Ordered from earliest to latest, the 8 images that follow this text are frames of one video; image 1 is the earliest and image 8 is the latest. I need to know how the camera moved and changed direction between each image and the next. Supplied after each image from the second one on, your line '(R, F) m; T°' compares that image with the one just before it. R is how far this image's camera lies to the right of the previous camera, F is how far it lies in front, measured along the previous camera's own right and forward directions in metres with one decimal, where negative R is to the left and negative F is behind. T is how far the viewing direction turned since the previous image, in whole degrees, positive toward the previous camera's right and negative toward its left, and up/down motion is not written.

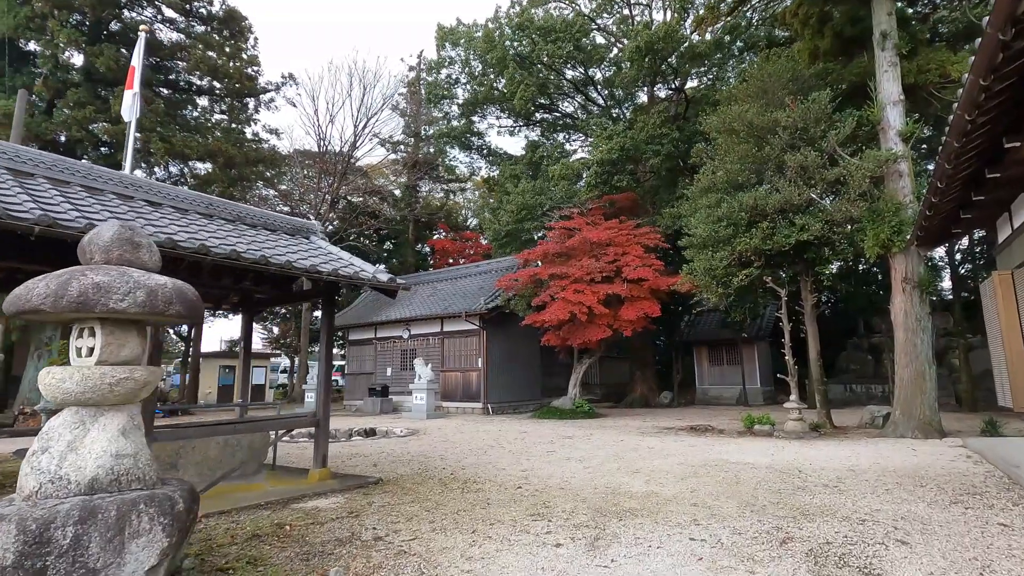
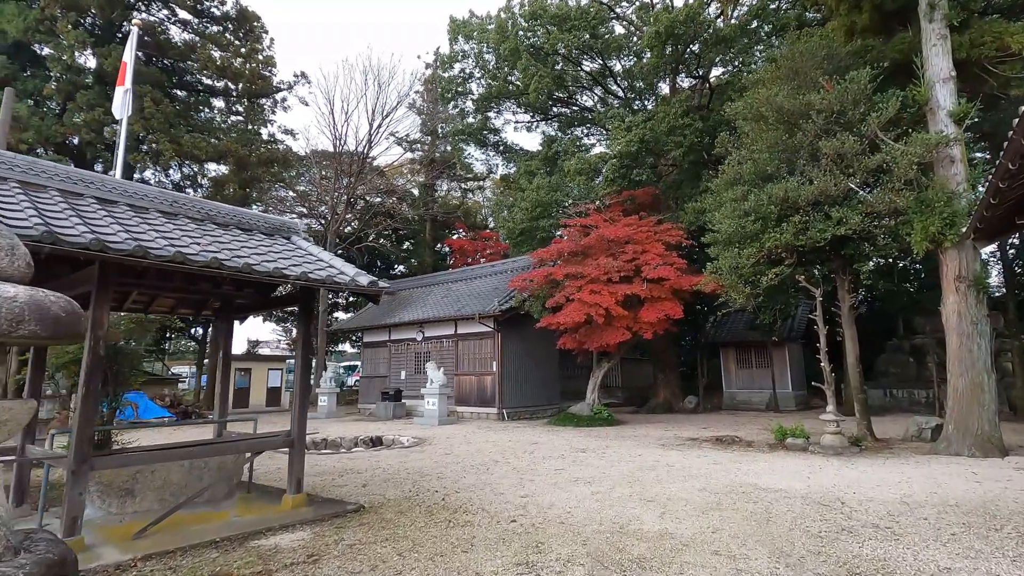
(+0.2, +0.6) m; -3°
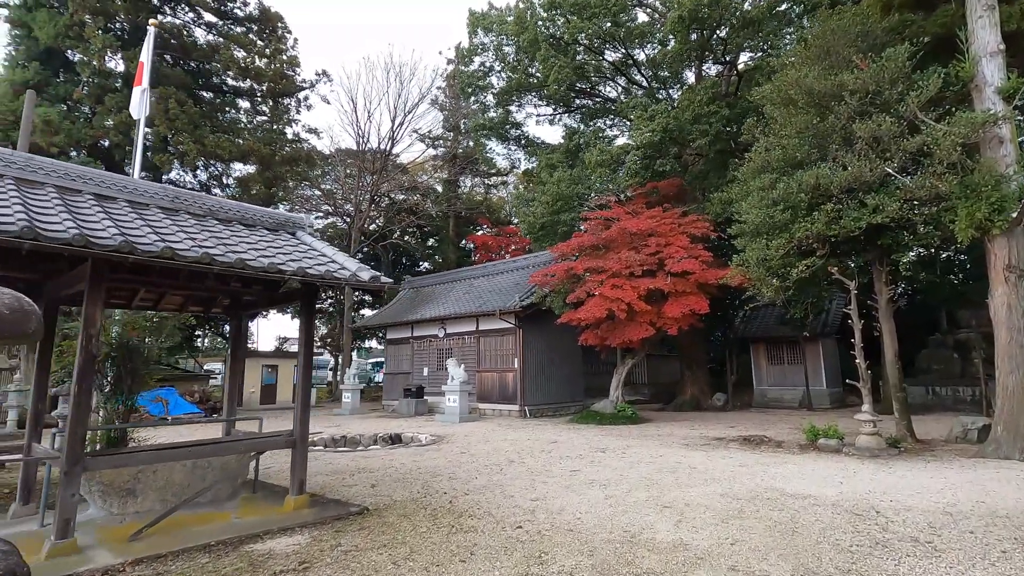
(+0.2, +0.2) m; -3°
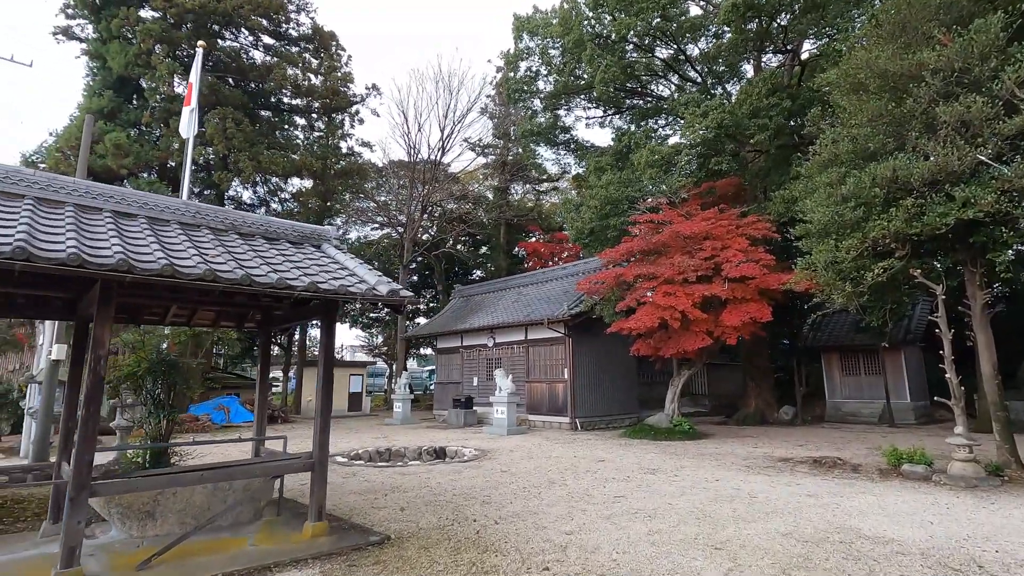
(+0.2, +0.4) m; -6°
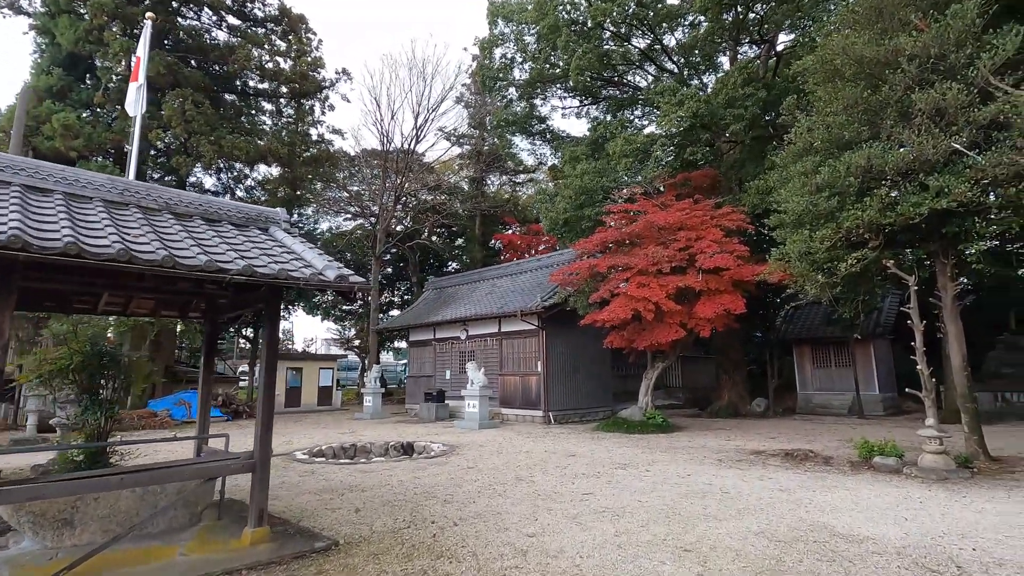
(+0.1, +0.3) m; +2°
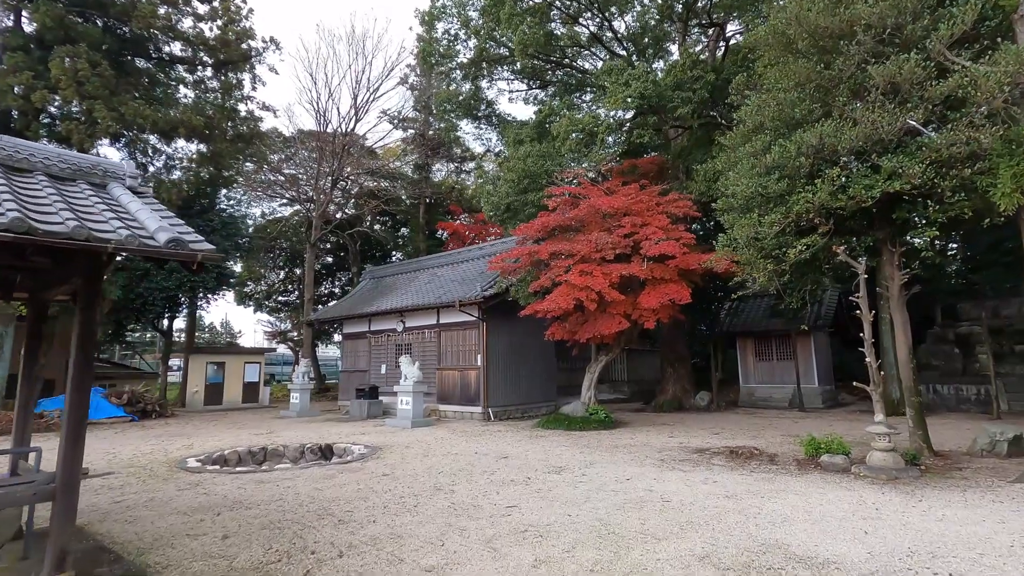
(+0.3, +0.7) m; +5°
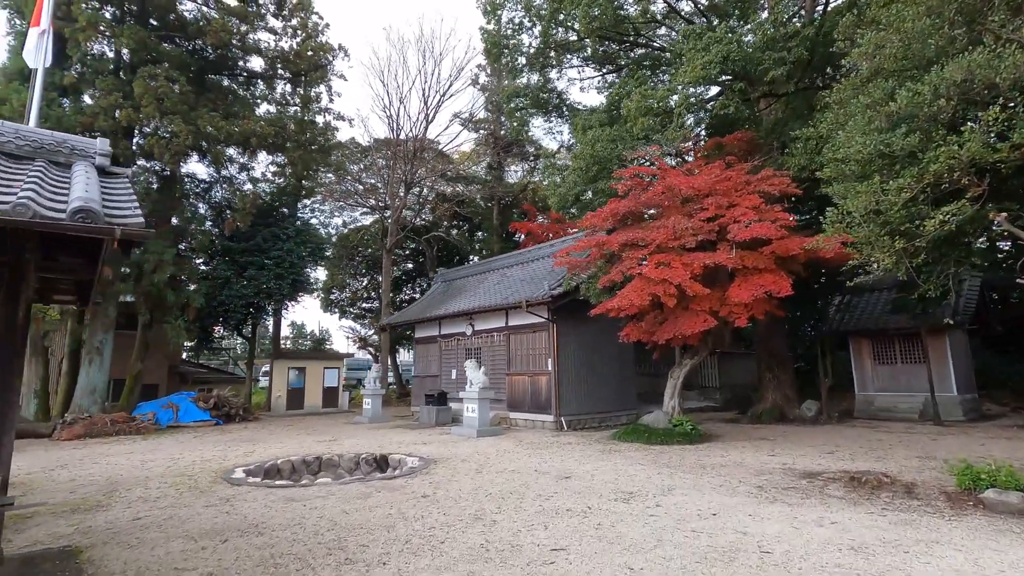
(+0.3, +0.9) m; -9°
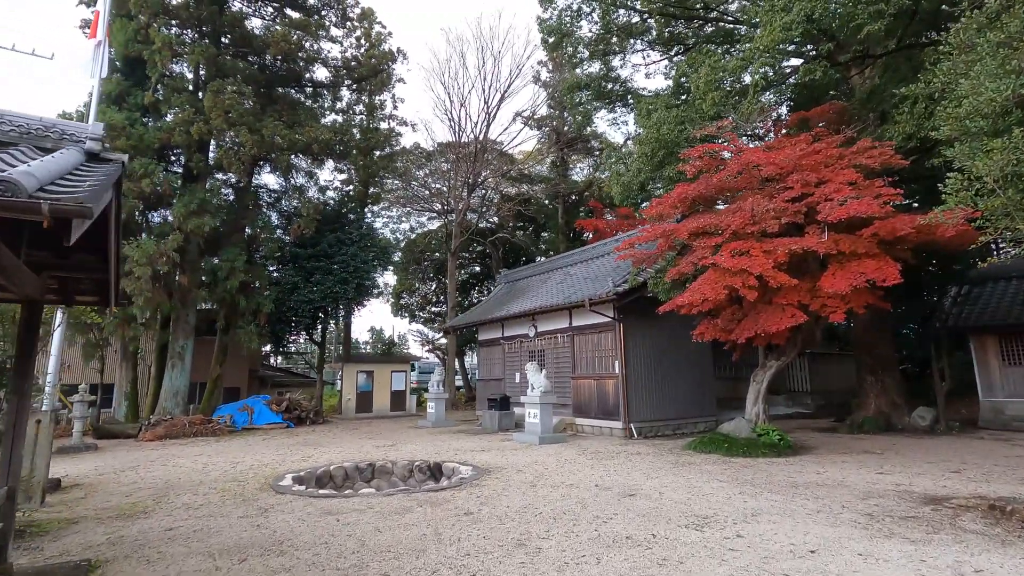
(+0.2, +0.6) m; -8°
